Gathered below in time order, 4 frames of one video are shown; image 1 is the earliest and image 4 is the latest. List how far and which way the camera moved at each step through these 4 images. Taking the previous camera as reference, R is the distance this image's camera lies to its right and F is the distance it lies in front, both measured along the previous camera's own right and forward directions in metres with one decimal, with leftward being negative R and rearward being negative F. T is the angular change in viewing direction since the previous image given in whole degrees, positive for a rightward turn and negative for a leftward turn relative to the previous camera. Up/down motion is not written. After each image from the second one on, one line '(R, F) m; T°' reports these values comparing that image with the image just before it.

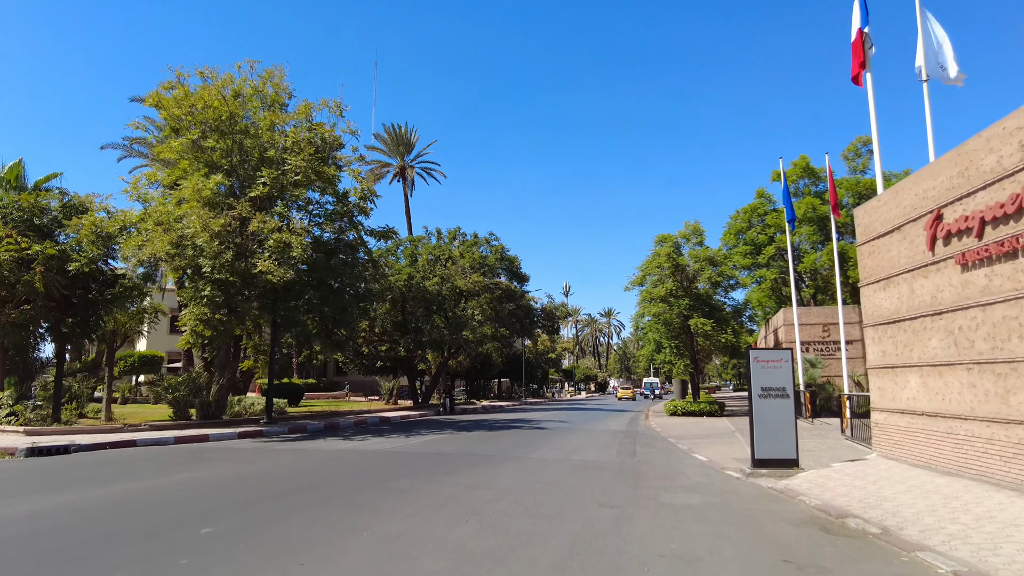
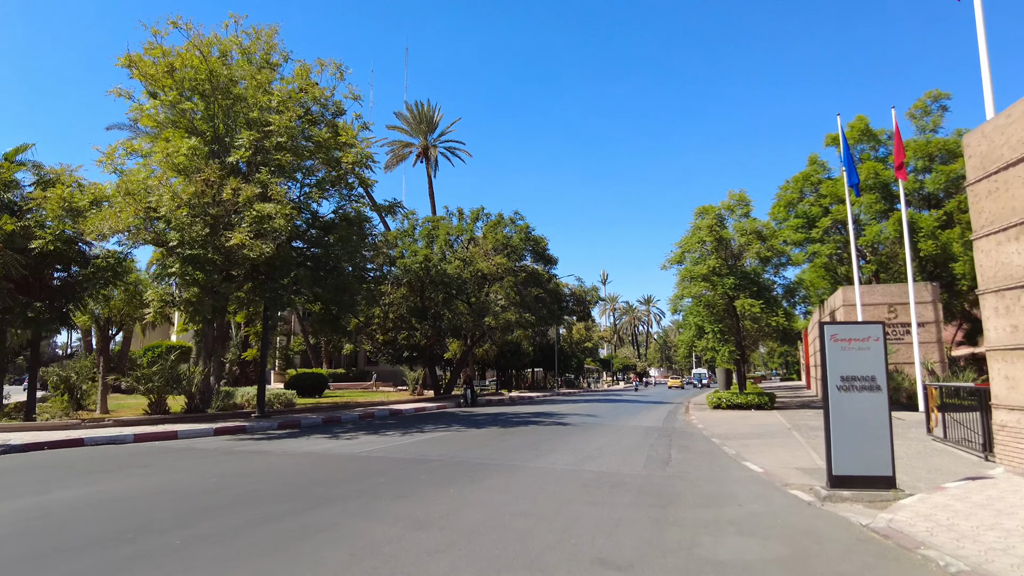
(+0.6, +2.7) m; -3°
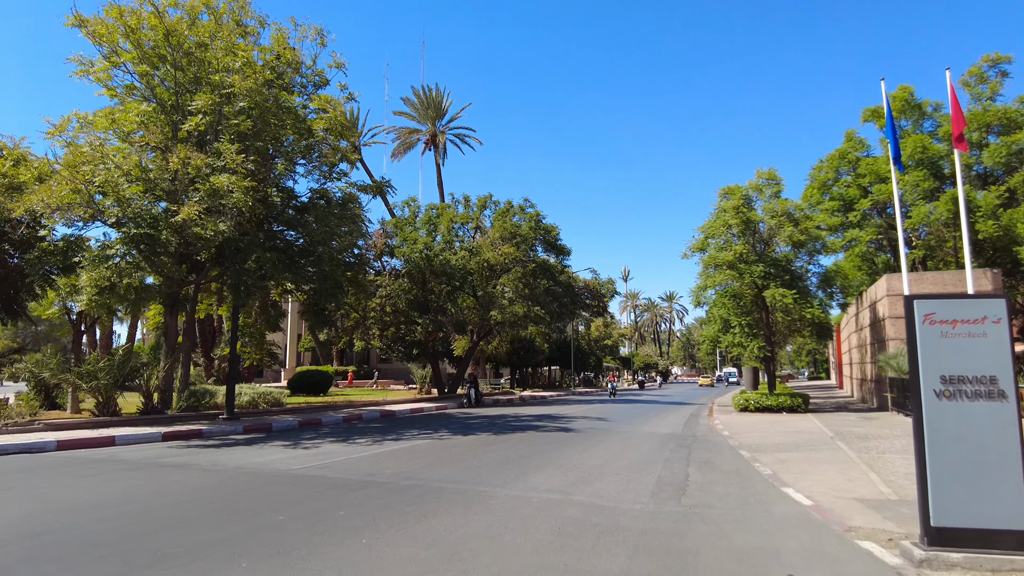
(+0.6, +2.4) m; -2°
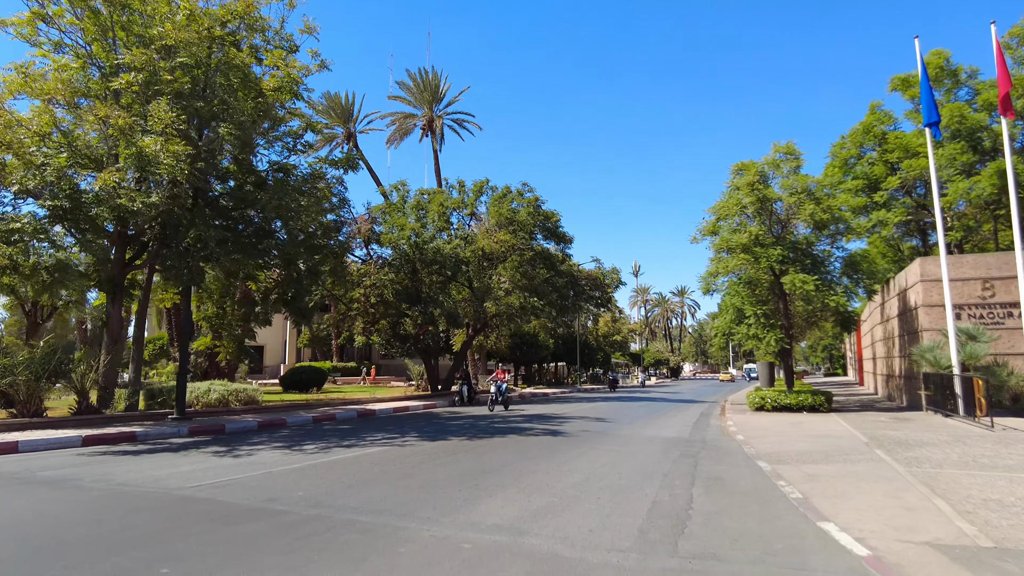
(+0.7, +2.1) m; -1°
